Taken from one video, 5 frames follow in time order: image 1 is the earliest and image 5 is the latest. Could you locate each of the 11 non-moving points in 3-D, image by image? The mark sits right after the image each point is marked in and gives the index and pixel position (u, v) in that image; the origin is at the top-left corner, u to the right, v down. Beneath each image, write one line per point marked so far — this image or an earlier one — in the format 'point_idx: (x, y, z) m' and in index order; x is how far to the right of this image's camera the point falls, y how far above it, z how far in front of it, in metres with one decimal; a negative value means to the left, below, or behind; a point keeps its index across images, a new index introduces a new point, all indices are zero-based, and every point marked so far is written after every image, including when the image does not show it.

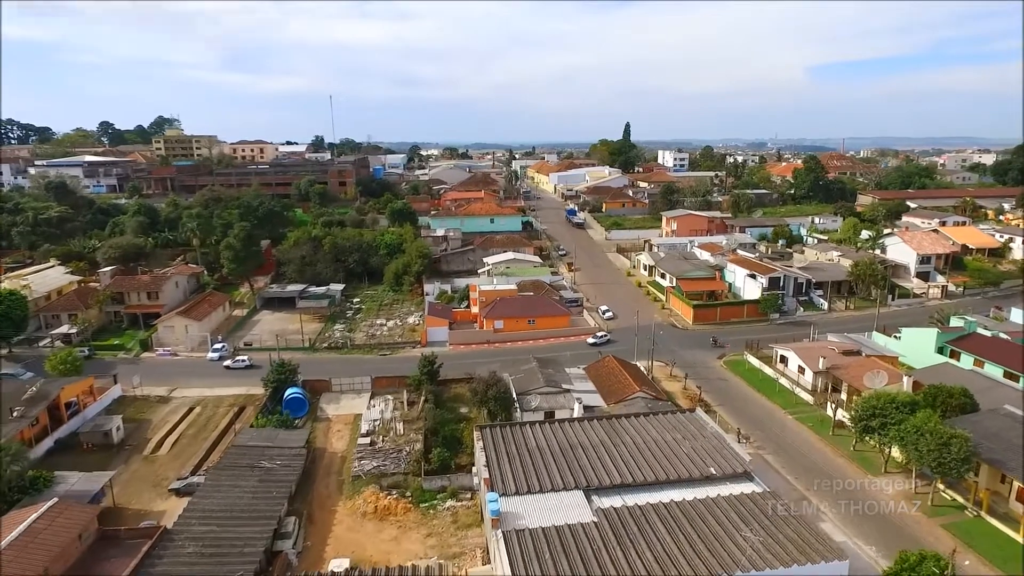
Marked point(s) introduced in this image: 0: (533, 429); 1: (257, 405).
0: (+0.4, -3.0, +12.9) m
1: (-6.8, -3.1, +16.5) m
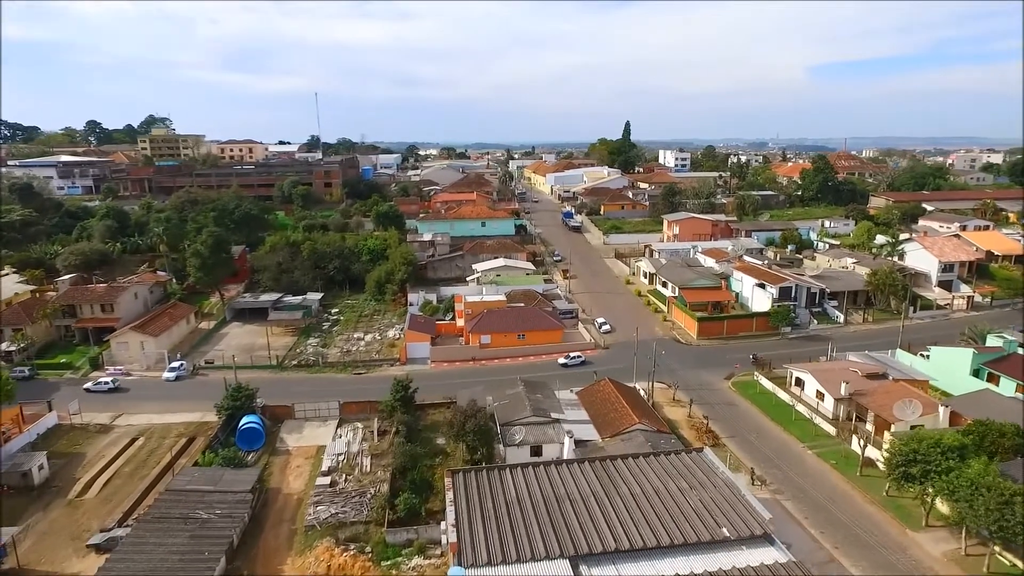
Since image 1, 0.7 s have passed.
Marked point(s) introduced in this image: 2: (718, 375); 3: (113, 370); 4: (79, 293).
0: (0.0, -3.3, +11.1) m
1: (-7.2, -3.5, +14.7) m
2: (+5.9, -2.5, +17.6) m
3: (-11.8, -2.4, +18.3) m
4: (-14.0, -0.2, +19.9) m
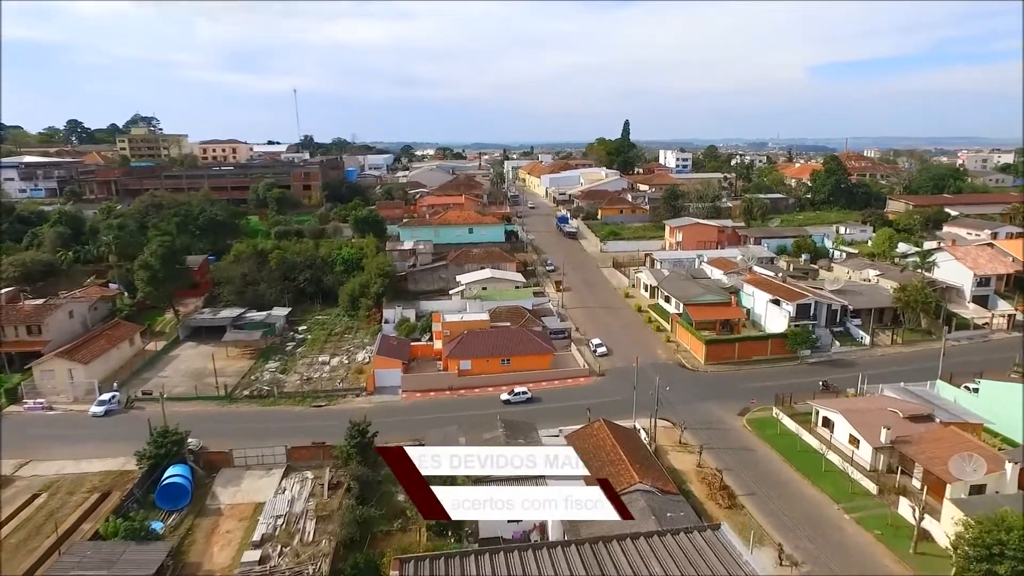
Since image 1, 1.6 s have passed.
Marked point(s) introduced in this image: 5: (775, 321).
0: (-0.4, -3.9, +8.7) m
1: (-7.7, -4.0, +12.3) m
2: (+5.4, -3.0, +15.3) m
3: (-12.3, -3.0, +15.9) m
4: (-14.4, -0.7, +17.5) m
5: (+8.3, -1.0, +19.7) m
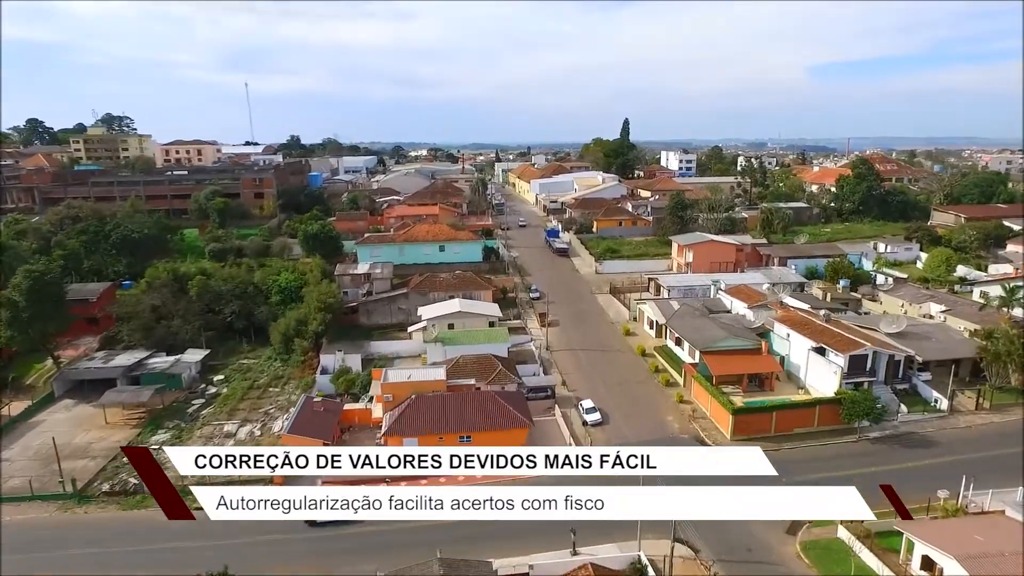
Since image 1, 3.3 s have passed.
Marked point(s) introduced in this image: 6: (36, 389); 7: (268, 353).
0: (-1.3, -5.0, +4.1) m
1: (-8.5, -5.1, +7.7) m
2: (+4.6, -4.1, +10.7) m
3: (-13.1, -4.1, +11.3) m
4: (-15.3, -1.8, +13.0) m
5: (+7.5, -2.1, +15.1) m
6: (-12.7, -2.6, +16.5) m
7: (-7.5, -2.0, +19.1) m
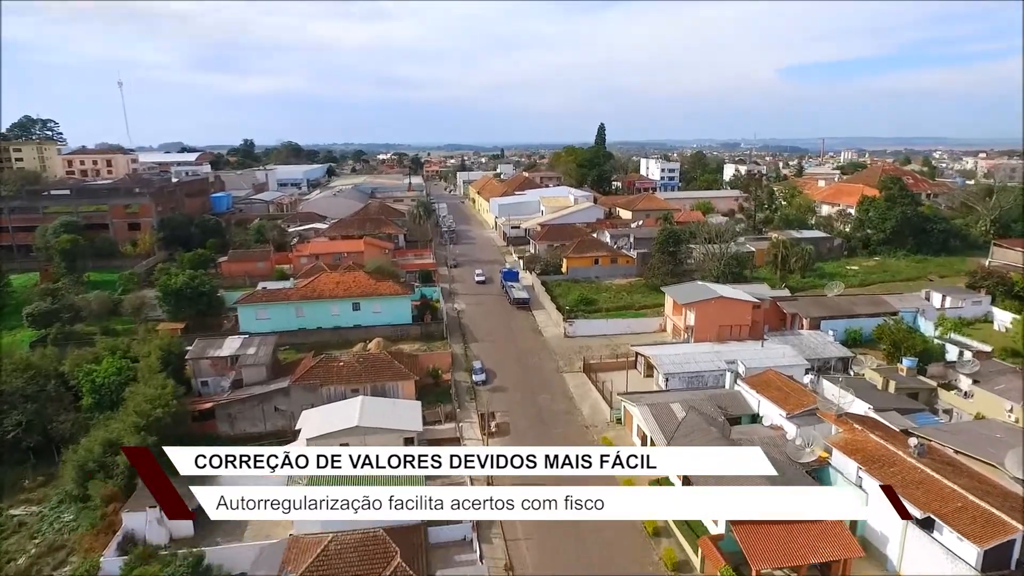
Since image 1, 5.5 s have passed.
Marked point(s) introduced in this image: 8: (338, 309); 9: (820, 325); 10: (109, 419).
0: (-2.2, -7.0, -2.3) m
1: (-9.6, -7.3, +1.0) m
2: (+3.3, -6.1, +4.4) m
3: (-14.3, -6.3, +4.4) m
4: (-16.6, -4.0, +6.0) m
5: (+6.1, -4.1, +9.0) m
6: (-14.1, -4.8, +9.6) m
7: (-9.1, -4.1, +12.4) m
8: (-5.0, -0.6, +17.7) m
9: (+8.5, -1.0, +17.0) m
10: (-8.5, -2.8, +13.0) m
